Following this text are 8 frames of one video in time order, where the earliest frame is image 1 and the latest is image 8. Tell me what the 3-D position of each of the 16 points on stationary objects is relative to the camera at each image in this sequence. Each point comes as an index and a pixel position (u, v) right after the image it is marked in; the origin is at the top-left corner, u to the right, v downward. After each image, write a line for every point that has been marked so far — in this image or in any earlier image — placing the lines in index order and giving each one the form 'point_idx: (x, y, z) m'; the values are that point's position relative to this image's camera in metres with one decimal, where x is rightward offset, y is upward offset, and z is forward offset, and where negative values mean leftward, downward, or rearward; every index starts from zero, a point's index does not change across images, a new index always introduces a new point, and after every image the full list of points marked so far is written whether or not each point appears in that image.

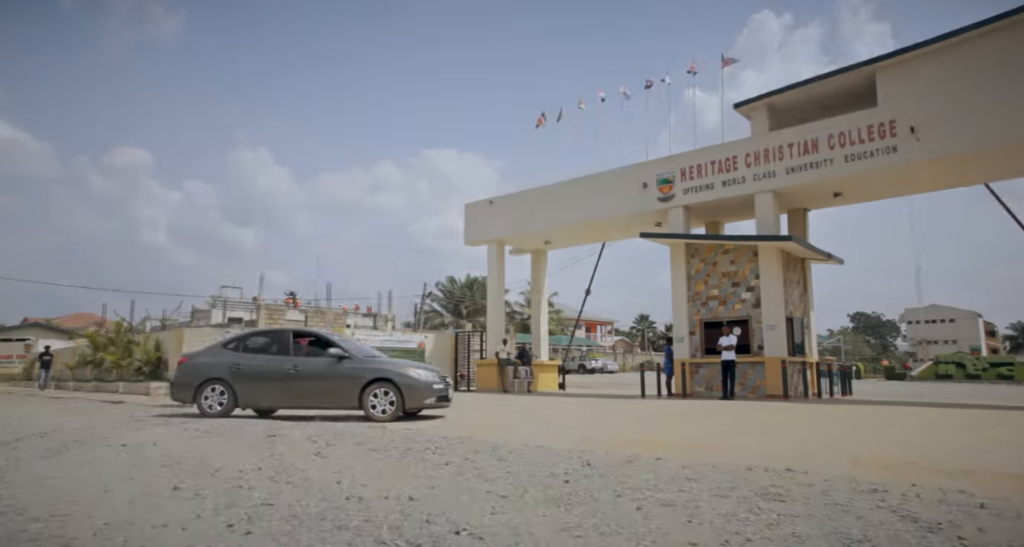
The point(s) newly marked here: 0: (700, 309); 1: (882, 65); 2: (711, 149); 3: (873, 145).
0: (+5.6, -1.1, +18.4) m
1: (+9.3, +5.3, +15.6) m
2: (+5.9, +3.7, +18.4) m
3: (+9.0, +3.2, +15.5) m
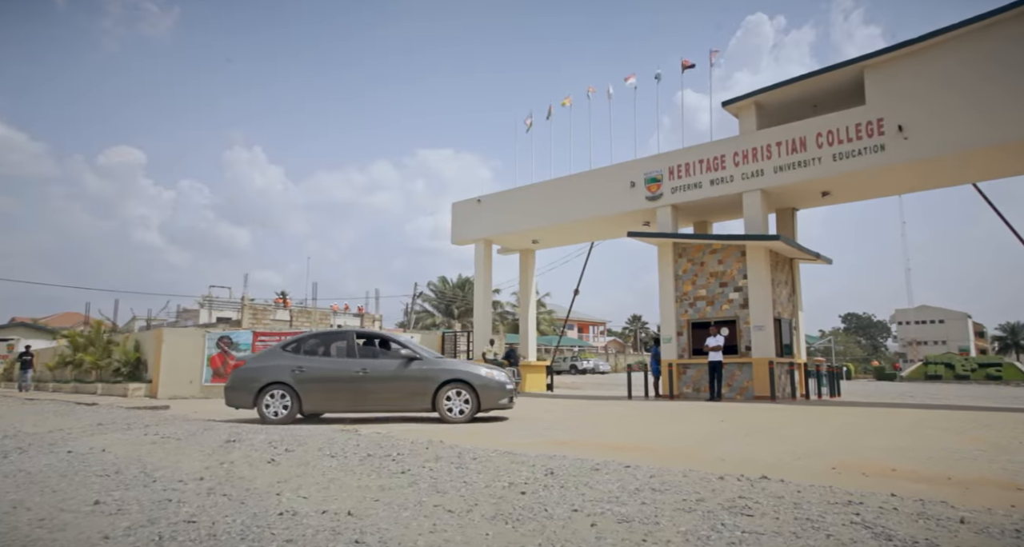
0: (+5.1, -1.1, +18.2) m
1: (+8.9, +5.2, +15.4) m
2: (+5.5, +3.7, +18.2) m
3: (+8.6, +3.2, +15.4) m
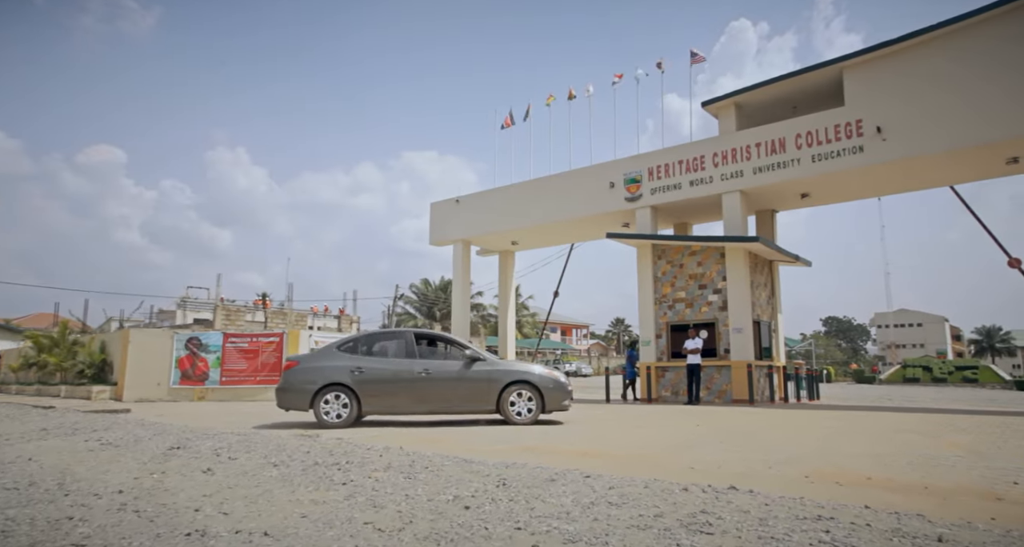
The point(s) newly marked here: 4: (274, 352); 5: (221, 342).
0: (+4.5, -1.1, +18.0) m
1: (+8.3, +5.2, +15.3) m
2: (+4.8, +3.6, +18.0) m
3: (+8.0, +3.2, +15.2) m
4: (-7.5, -2.5, +19.7) m
5: (-9.1, -2.1, +19.4) m
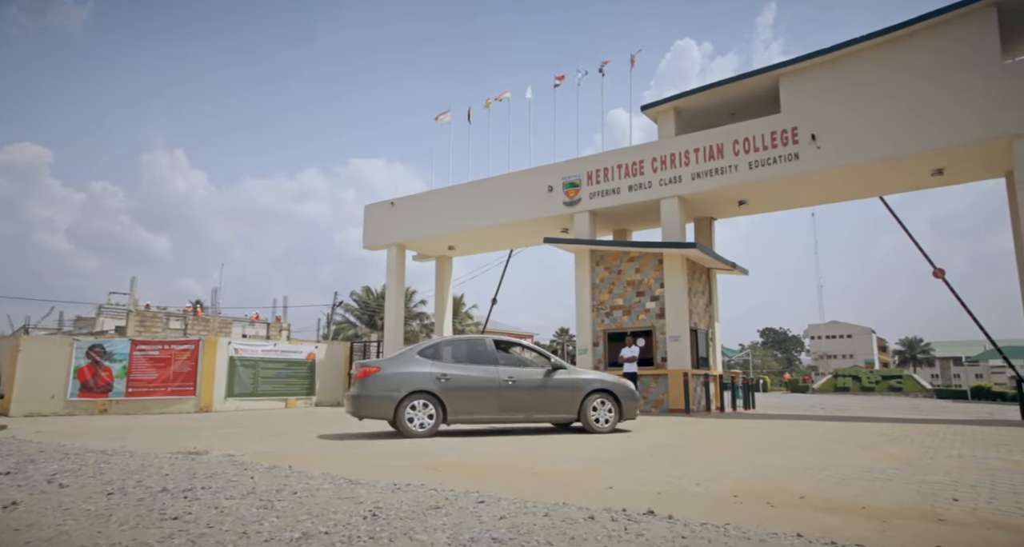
0: (+2.6, -1.3, +17.6) m
1: (+6.7, +5.0, +15.3) m
2: (+3.0, +3.4, +17.7) m
3: (+6.4, +3.0, +15.2) m
4: (-9.5, -2.5, +18.2) m
5: (-11.0, -2.2, +17.8) m
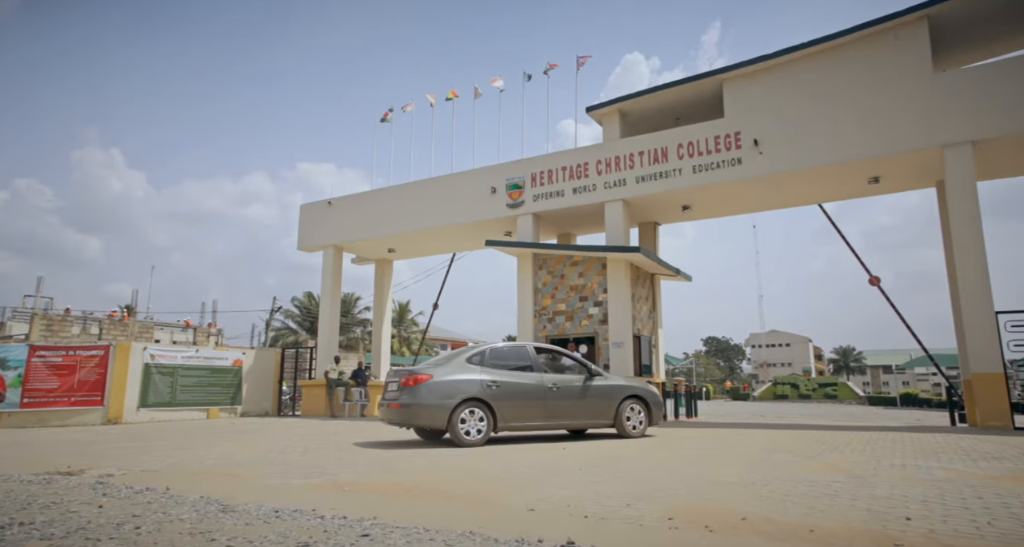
0: (+0.9, -1.4, +17.1) m
1: (+5.3, +4.9, +15.2) m
2: (+1.4, +3.3, +17.2) m
3: (+5.0, +2.8, +15.0) m
4: (-11.2, -2.5, +16.7) m
5: (-12.7, -2.1, +16.2) m
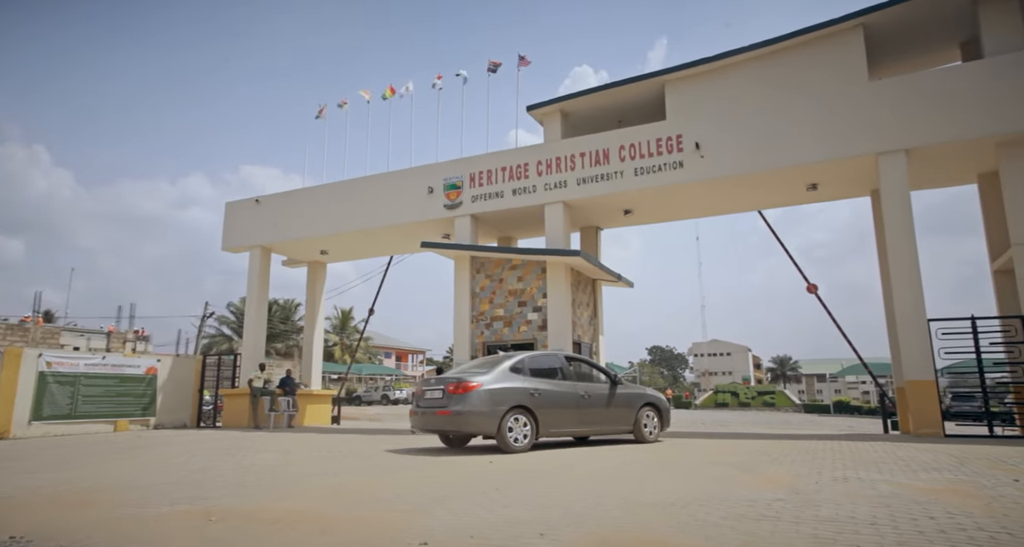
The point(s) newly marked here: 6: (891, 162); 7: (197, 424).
0: (-0.7, -1.5, +16.3) m
1: (+3.8, +4.7, +15.0) m
2: (-0.3, +3.2, +16.6) m
3: (+3.5, +2.7, +14.7) m
4: (-12.8, -2.4, +15.0) m
5: (-14.3, -2.1, +14.4) m
6: (+7.8, +2.3, +12.8) m
7: (-9.9, -4.7, +19.4) m
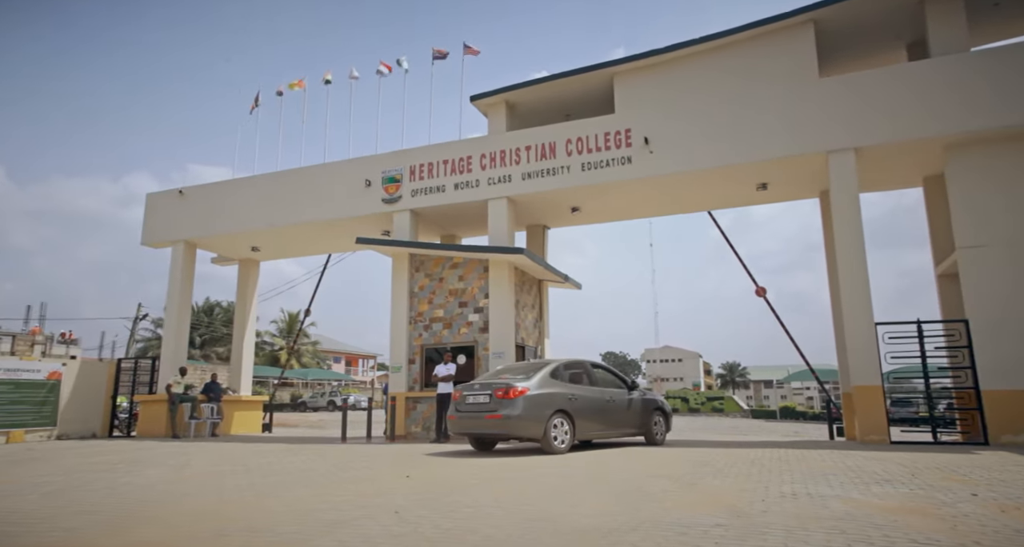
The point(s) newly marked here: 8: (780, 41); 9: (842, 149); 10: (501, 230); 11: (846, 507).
0: (-2.2, -1.5, +15.4) m
1: (+2.5, +4.7, +14.4) m
2: (-1.7, +3.2, +15.8) m
3: (+2.2, +2.7, +14.1) m
4: (-14.2, -2.2, +13.2) m
5: (-15.6, -1.8, +12.5) m
6: (+6.6, +2.3, +12.5) m
7: (-11.6, -4.6, +17.8) m
8: (+5.7, +4.9, +13.2) m
9: (+6.6, +2.5, +12.5) m
10: (-0.3, +1.0, +15.0) m
11: (+2.6, -1.8, +4.8) m
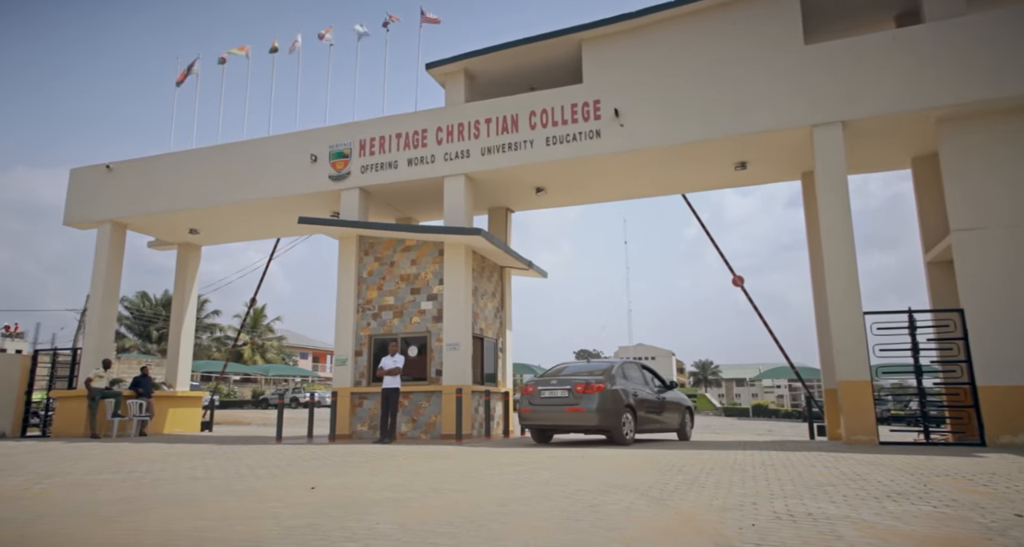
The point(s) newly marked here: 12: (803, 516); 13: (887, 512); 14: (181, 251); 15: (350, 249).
0: (-3.2, -1.1, +14.0) m
1: (+1.7, +5.0, +13.2) m
2: (-2.6, +3.6, +14.4) m
3: (+1.3, +3.0, +12.9) m
4: (-15.0, -1.8, +11.3) m
5: (-16.4, -1.3, +10.5) m
6: (+5.8, +2.5, +11.4) m
7: (-12.7, -4.1, +16.0) m
8: (+4.9, +5.2, +12.1) m
9: (+5.8, +2.8, +11.4) m
10: (-1.2, +1.4, +13.7) m
11: (+2.1, -1.5, +3.6) m
12: (+2.0, -1.6, +4.2) m
13: (+2.6, -1.6, +4.3) m
14: (-10.3, +0.7, +19.4) m
15: (-3.7, +0.6, +14.2) m
